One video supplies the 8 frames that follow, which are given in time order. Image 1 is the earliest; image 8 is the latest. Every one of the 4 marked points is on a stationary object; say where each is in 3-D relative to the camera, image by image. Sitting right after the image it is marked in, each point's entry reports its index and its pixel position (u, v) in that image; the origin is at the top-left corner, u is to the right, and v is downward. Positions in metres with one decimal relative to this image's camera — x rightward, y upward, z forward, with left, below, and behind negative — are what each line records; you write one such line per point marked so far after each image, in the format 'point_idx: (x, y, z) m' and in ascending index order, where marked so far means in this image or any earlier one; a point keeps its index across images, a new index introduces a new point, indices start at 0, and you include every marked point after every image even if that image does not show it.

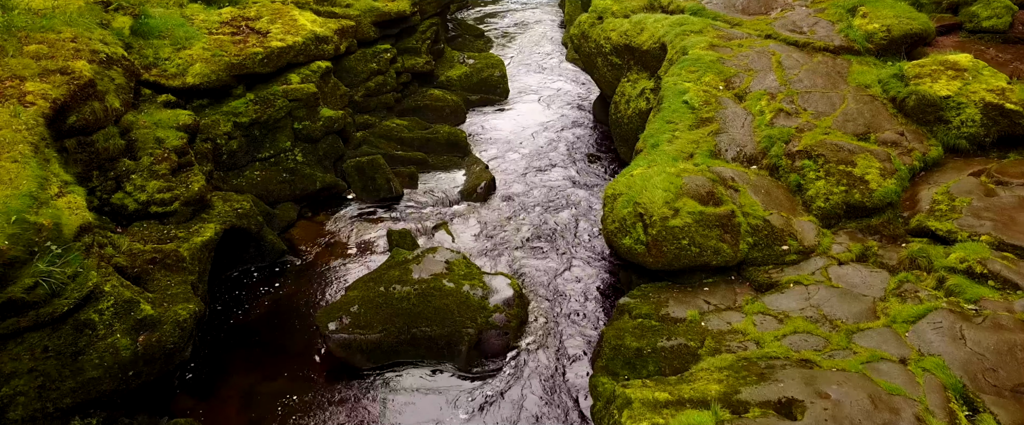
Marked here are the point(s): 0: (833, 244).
0: (+4.3, -0.4, +9.4) m
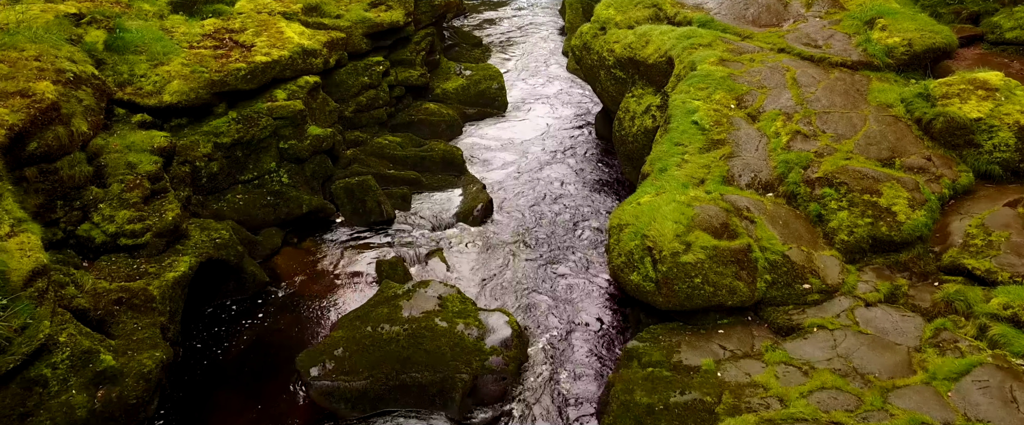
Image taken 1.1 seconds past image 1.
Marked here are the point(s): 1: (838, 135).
0: (+4.3, -0.9, +8.6) m
1: (+4.9, +1.2, +10.5) m
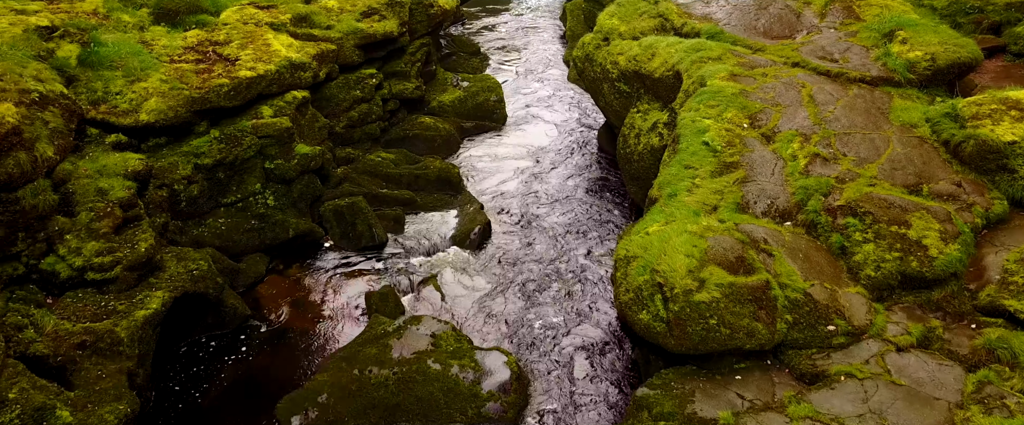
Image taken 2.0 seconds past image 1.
0: (+4.3, -1.3, +7.9) m
1: (+4.9, +0.8, +9.8) m
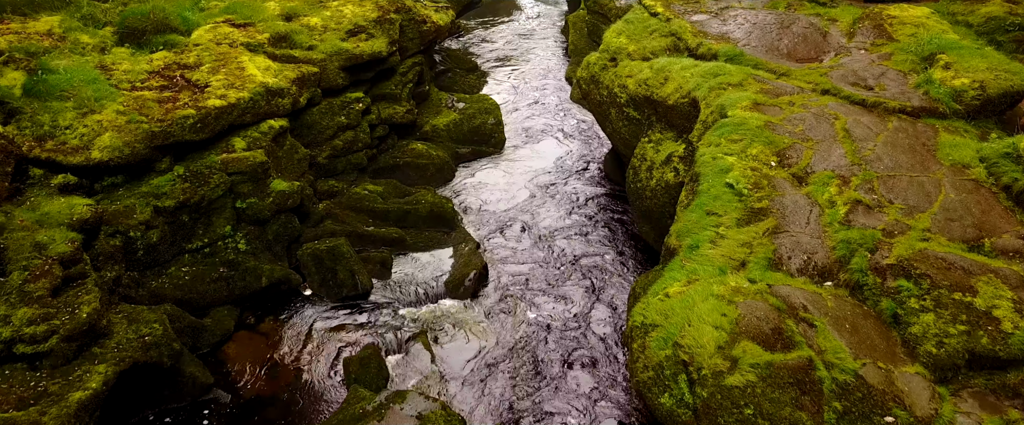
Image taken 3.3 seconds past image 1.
0: (+4.3, -1.9, +6.7) m
1: (+4.9, +0.1, +8.6) m
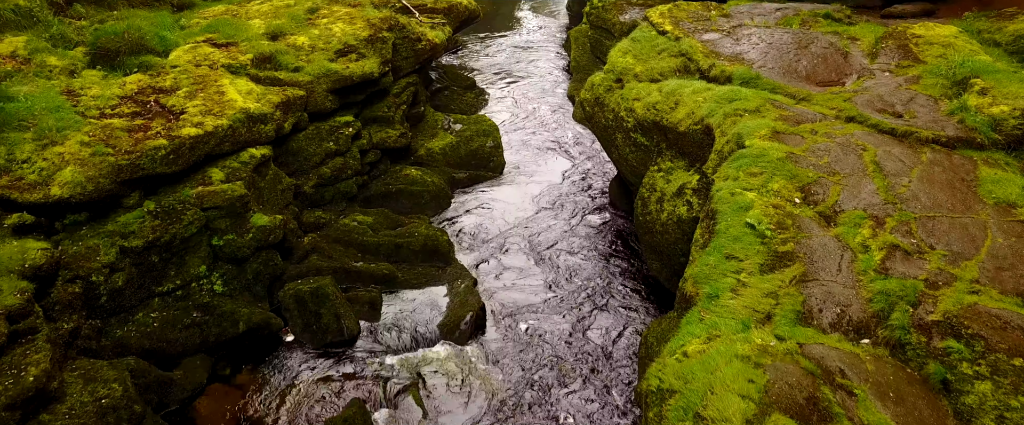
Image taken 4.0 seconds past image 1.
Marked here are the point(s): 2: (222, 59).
0: (+4.3, -2.4, +5.8) m
1: (+4.9, -0.4, +7.7) m
2: (-5.1, +2.7, +12.2) m
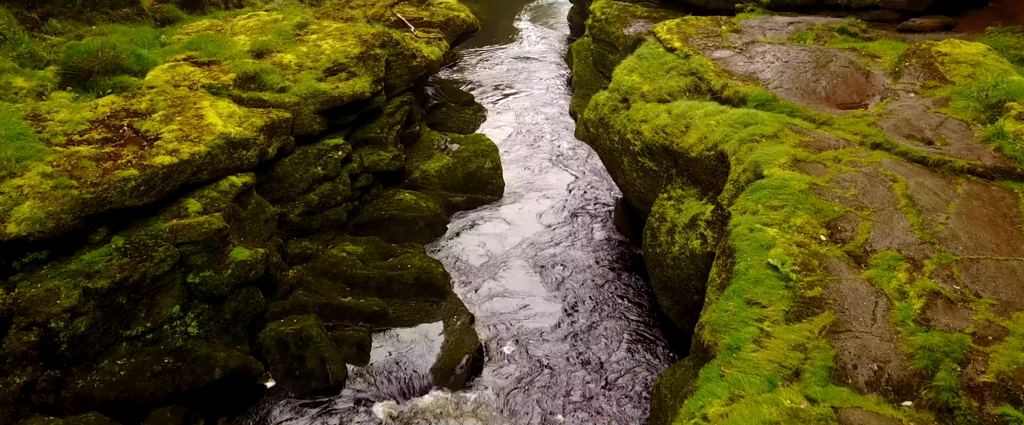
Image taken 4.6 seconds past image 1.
0: (+4.3, -2.9, +5.0) m
1: (+4.9, -0.9, +6.9) m
2: (-5.1, +2.2, +11.5) m
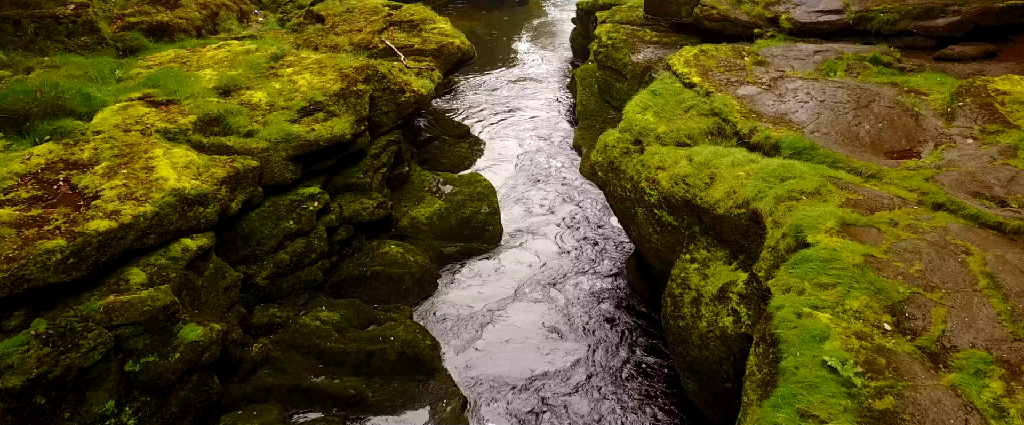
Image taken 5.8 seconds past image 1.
0: (+4.3, -3.6, +3.5) m
1: (+4.9, -1.7, +5.5) m
2: (-5.1, +1.3, +10.0) m
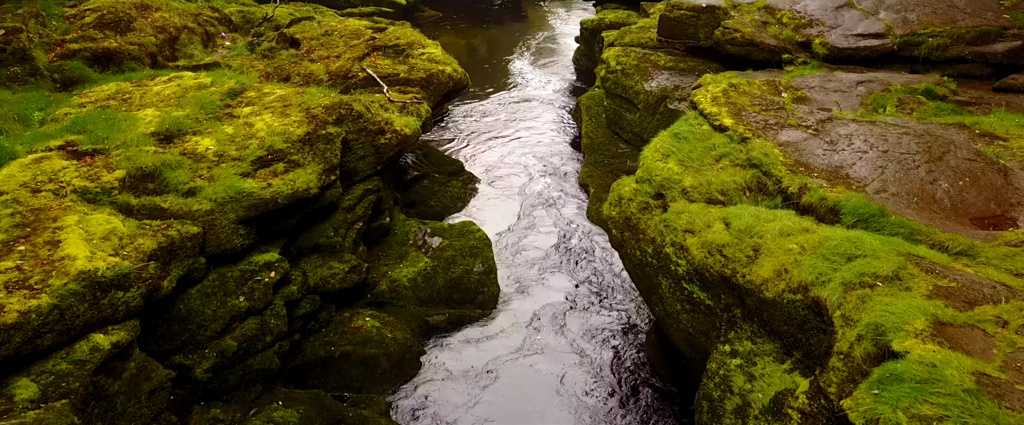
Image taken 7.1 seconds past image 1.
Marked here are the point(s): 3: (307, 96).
0: (+4.2, -4.4, +1.6) m
1: (+4.8, -2.5, +3.6) m
2: (-5.1, +0.4, +8.2) m
3: (-3.2, +1.8, +10.7) m
